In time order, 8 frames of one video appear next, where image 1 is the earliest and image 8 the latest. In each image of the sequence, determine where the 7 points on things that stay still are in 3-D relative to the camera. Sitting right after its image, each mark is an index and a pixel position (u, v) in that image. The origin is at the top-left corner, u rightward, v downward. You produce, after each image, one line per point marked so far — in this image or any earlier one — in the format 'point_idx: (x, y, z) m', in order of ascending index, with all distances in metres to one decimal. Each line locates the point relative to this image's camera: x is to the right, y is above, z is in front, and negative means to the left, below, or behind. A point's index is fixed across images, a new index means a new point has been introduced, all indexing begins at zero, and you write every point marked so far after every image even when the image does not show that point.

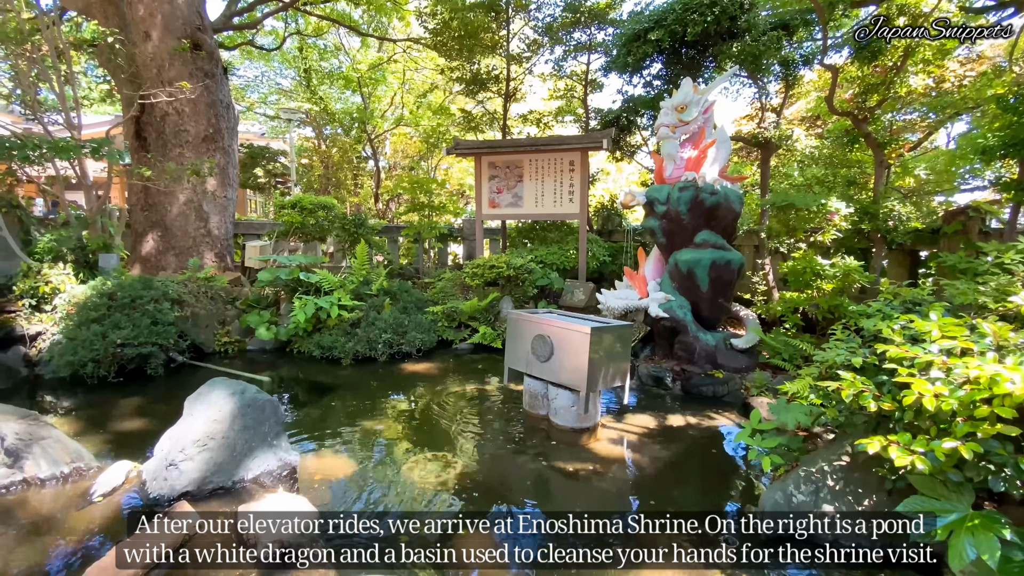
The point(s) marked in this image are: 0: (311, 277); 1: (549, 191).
0: (-3.0, +0.2, +7.2) m
1: (+0.6, +1.7, +8.2) m
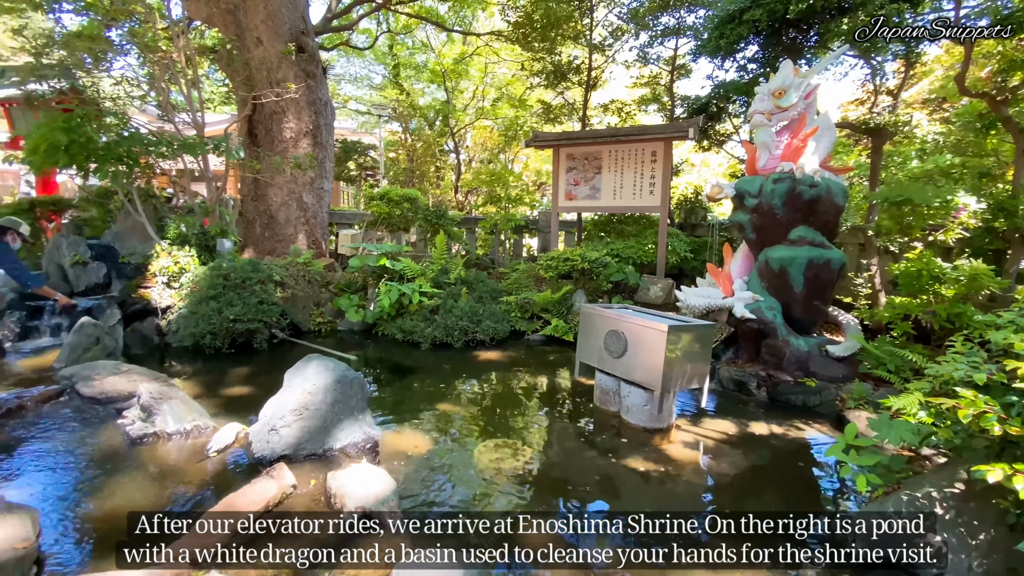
0: (-1.9, +0.4, +7.6) m
1: (+2.0, +1.8, +8.0) m
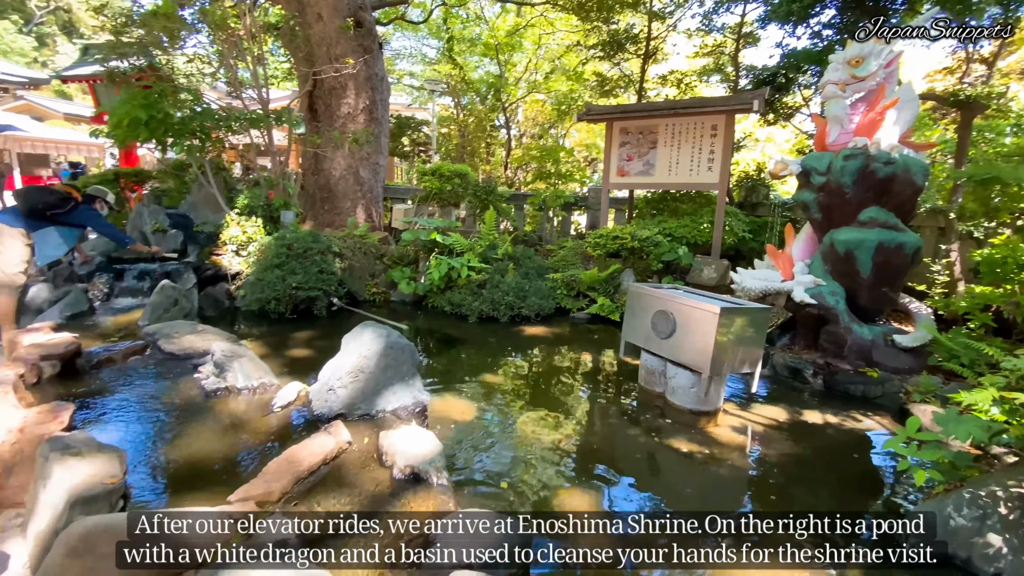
0: (-1.1, +0.8, +7.7) m
1: (+2.8, +2.1, +7.7) m
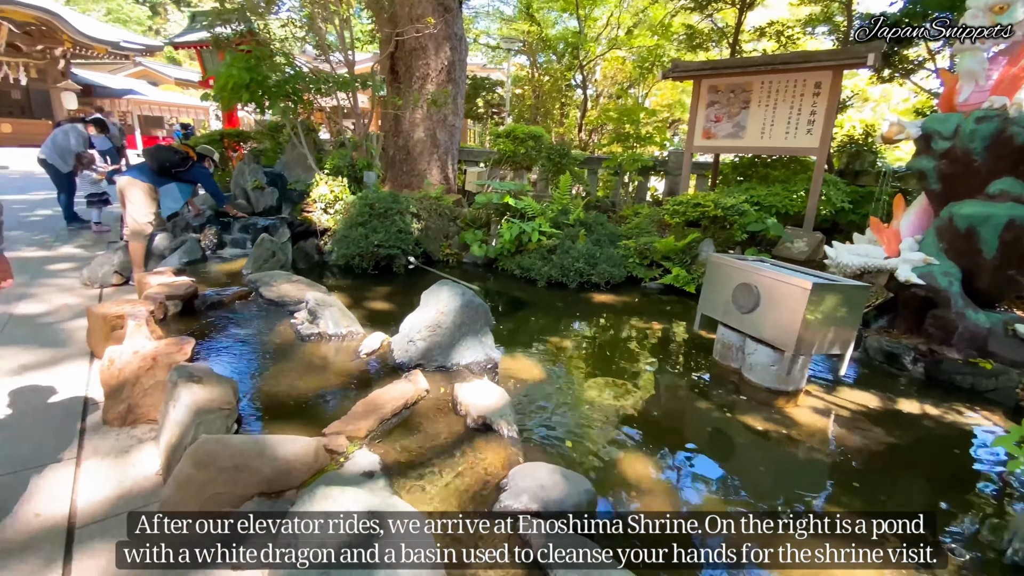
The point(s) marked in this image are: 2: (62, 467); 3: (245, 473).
0: (+0.1, +1.4, +7.7) m
1: (+4.0, +2.5, +7.0) m
2: (-2.5, -1.0, +2.5) m
3: (-1.3, -0.9, +2.3) m
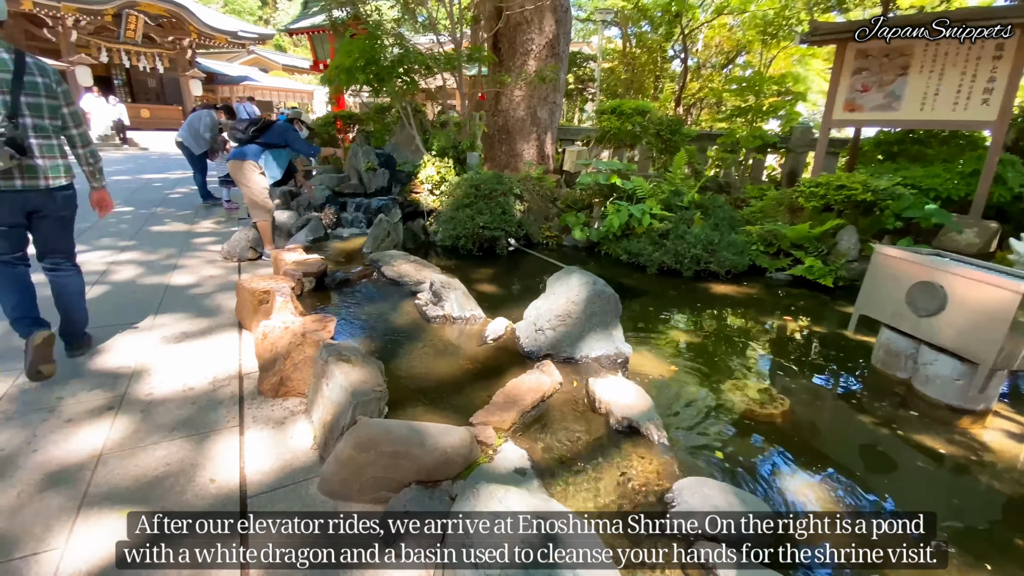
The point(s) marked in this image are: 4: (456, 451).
0: (+1.8, +1.6, +7.3) m
1: (+5.6, +2.5, +6.0) m
2: (-1.6, -0.9, +2.7) m
3: (-0.5, -0.8, +2.3) m
4: (-0.3, -0.8, +2.4) m
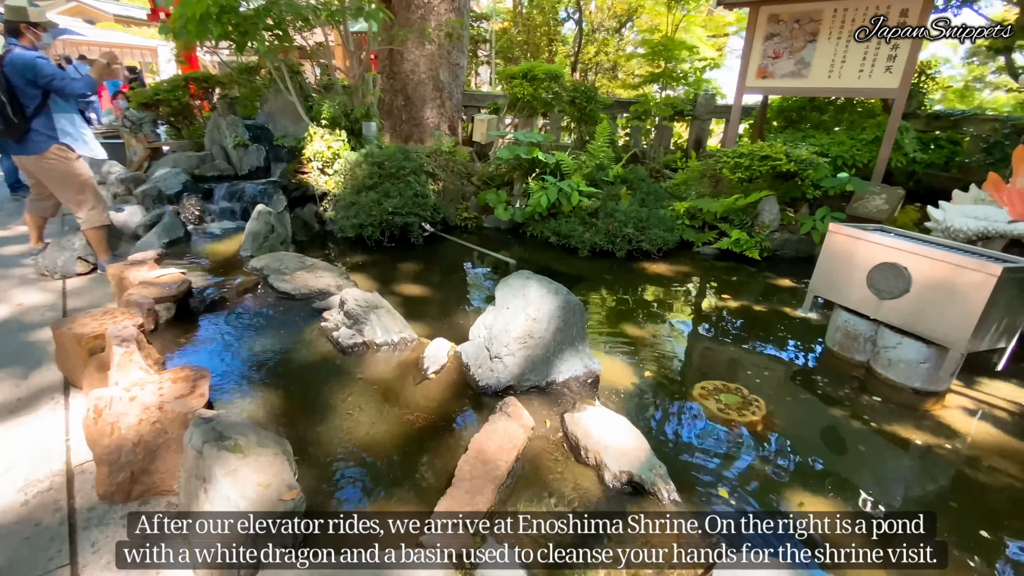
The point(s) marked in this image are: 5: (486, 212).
0: (+0.5, +1.9, +6.7) m
1: (+4.4, +3.0, +6.1) m
2: (-1.7, -1.1, +1.7) m
3: (-0.5, -1.1, +1.5) m
4: (-0.3, -1.0, +1.6) m
5: (-0.4, +1.2, +7.2) m
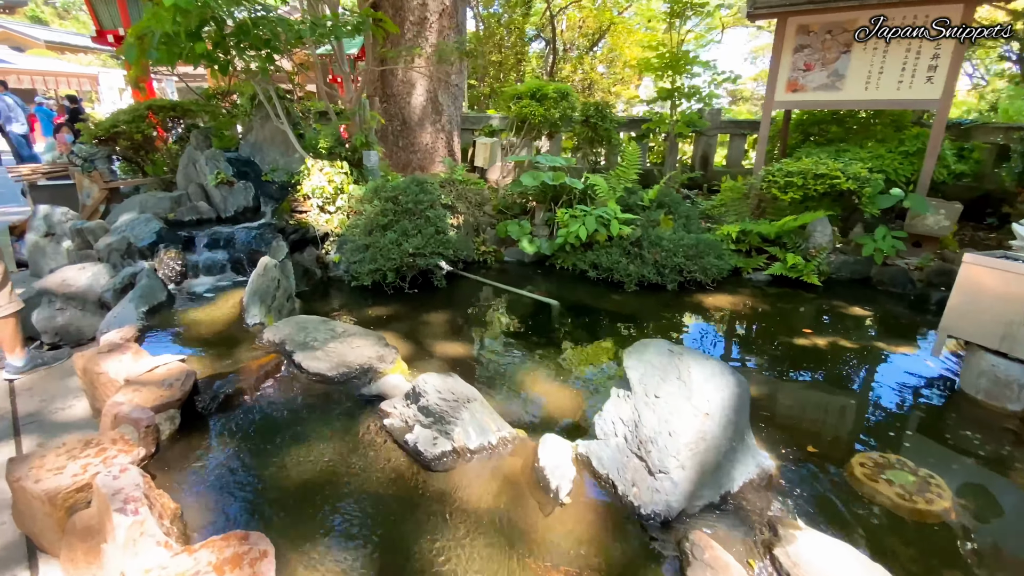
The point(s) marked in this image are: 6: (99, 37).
0: (+0.8, +1.4, +6.1) m
1: (+4.7, +2.7, +5.8) m
2: (-0.8, -1.6, +0.8) m
3: (+0.3, -1.4, +0.7) m
4: (+0.5, -1.4, +0.9) m
5: (-0.1, +0.6, +6.5) m
6: (-7.3, +4.5, +8.4) m
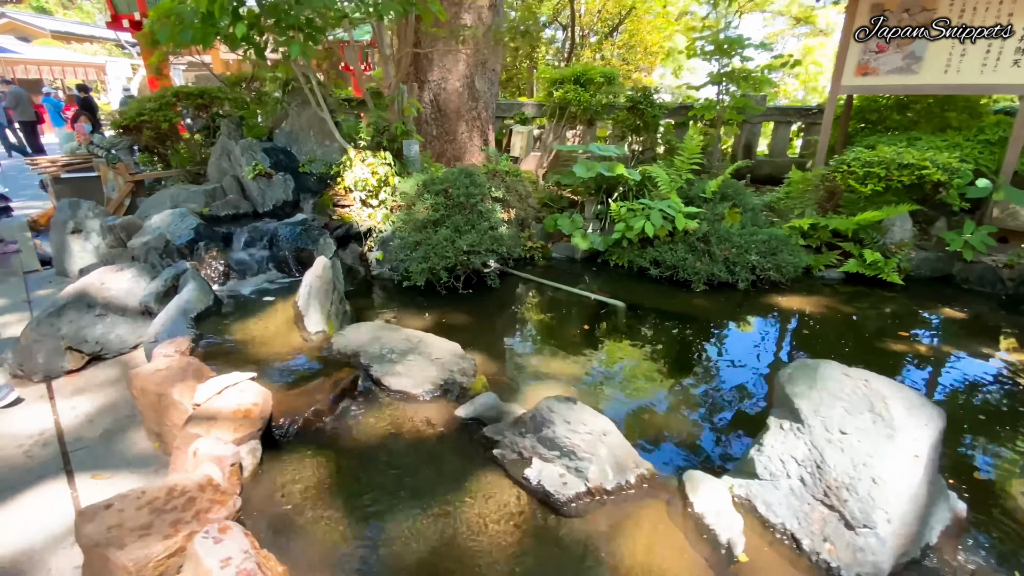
0: (+1.5, +1.4, +5.7) m
1: (+5.3, +2.8, +5.4) m
2: (-0.2, -1.7, +0.5) m
3: (+1.0, -1.5, +0.4) m
4: (+1.2, -1.5, +0.5) m
5: (+0.6, +0.6, +6.1) m
6: (-6.7, +4.6, +7.9) m
